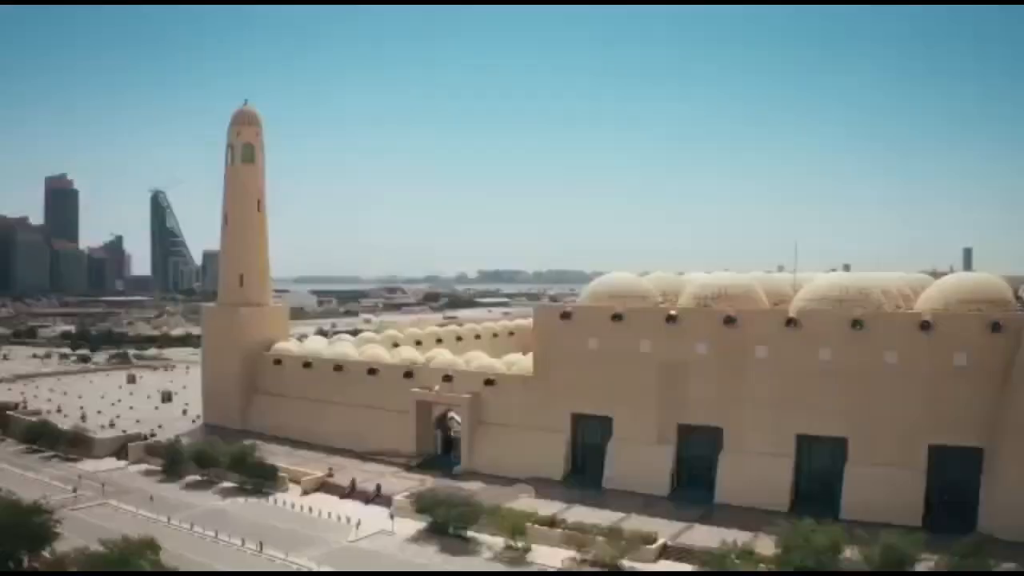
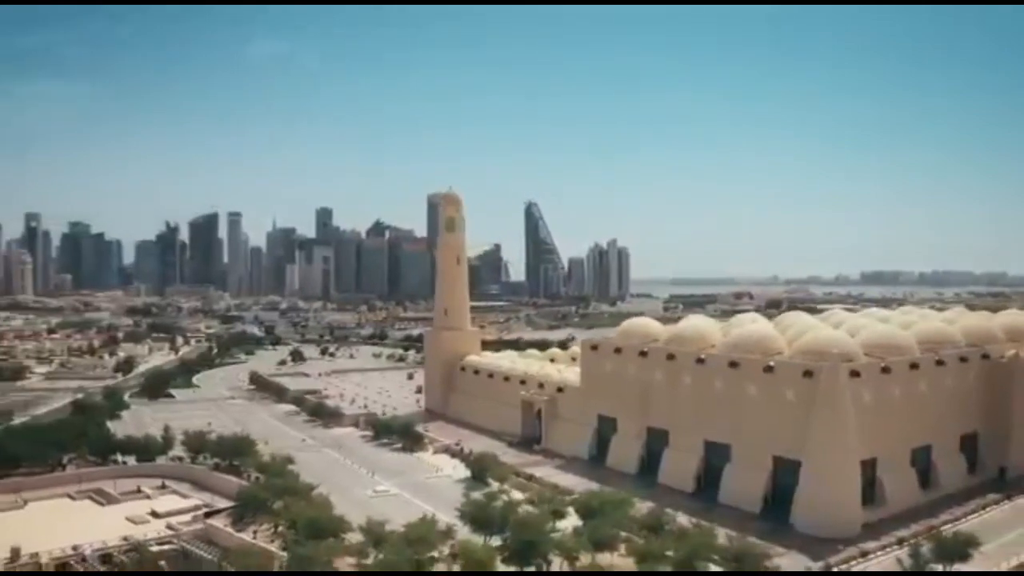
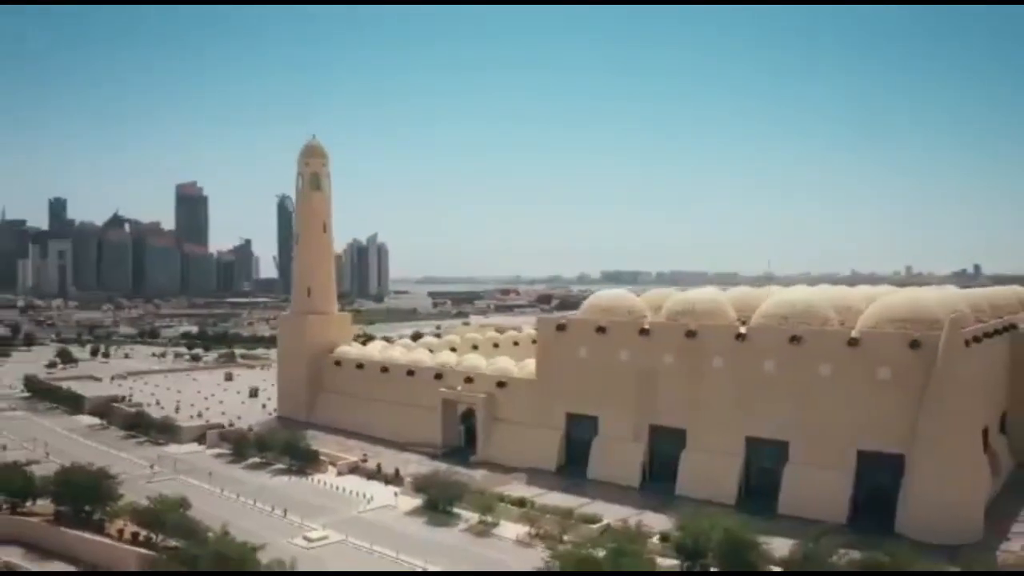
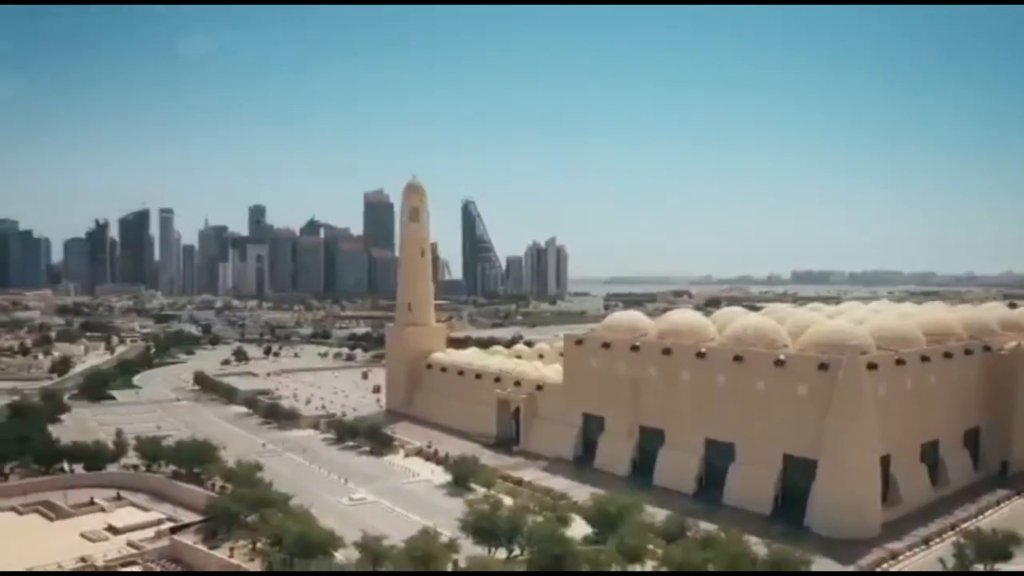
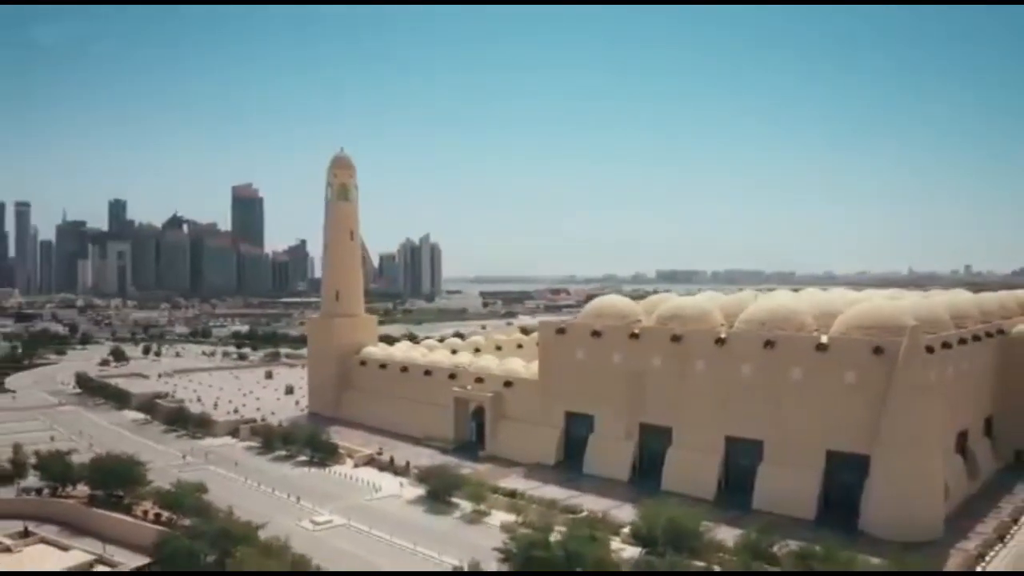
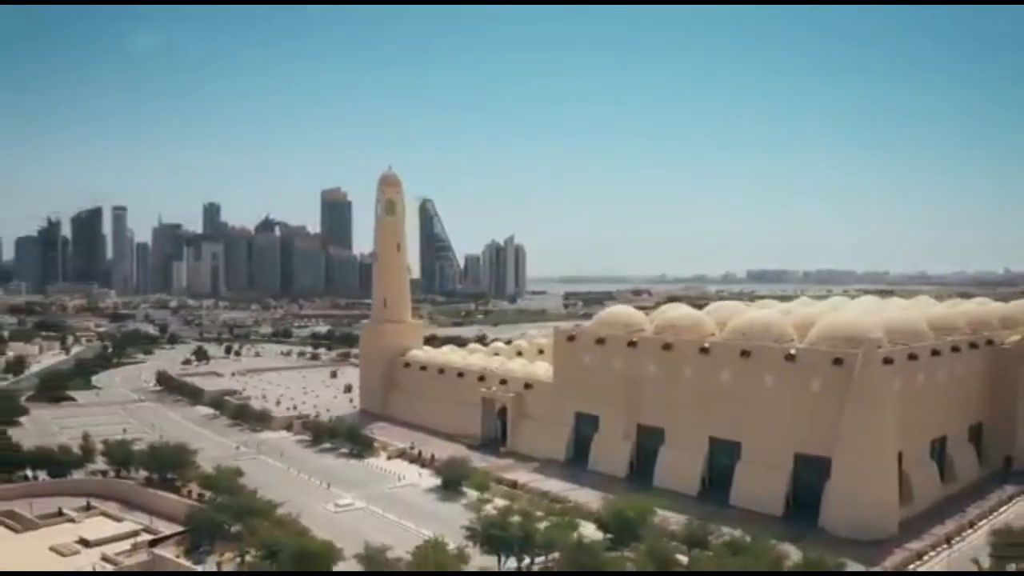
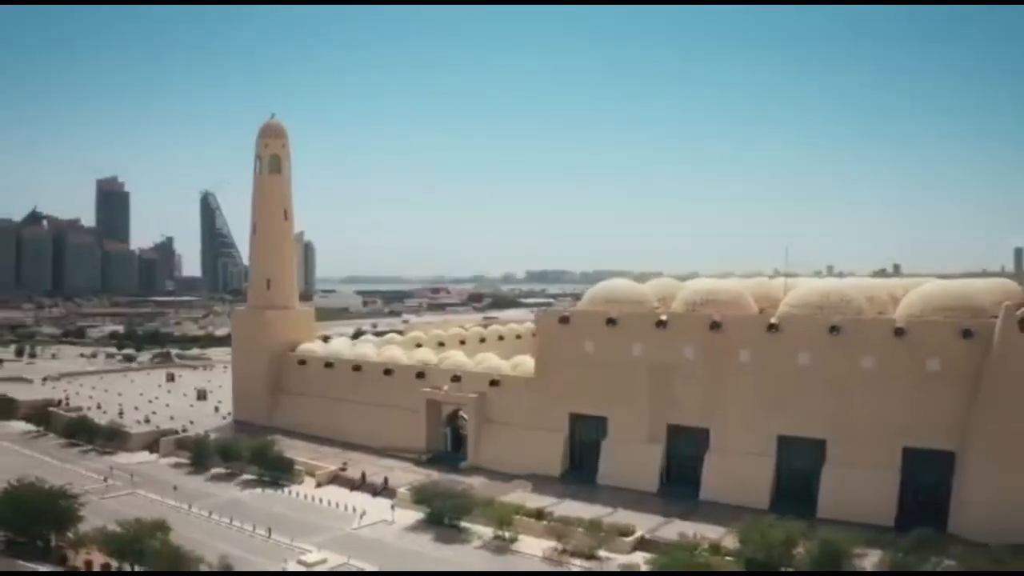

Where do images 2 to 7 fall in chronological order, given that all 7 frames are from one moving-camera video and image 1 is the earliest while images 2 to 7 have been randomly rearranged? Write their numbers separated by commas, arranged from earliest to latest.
7, 3, 5, 6, 4, 2
